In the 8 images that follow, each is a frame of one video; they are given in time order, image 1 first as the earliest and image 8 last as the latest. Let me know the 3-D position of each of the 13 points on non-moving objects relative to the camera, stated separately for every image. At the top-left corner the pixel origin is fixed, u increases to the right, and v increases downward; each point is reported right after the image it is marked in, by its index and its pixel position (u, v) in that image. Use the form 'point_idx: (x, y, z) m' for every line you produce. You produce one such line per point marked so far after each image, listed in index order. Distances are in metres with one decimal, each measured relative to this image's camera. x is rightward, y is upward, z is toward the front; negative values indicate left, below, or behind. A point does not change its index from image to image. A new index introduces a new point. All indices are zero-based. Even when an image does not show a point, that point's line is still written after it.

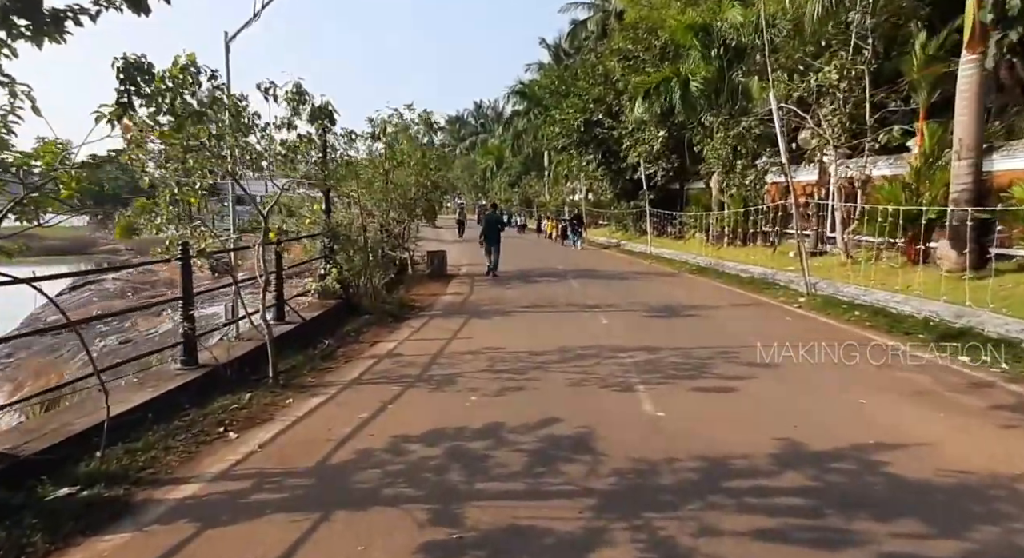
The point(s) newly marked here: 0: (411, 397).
0: (-0.9, -1.1, +6.8) m
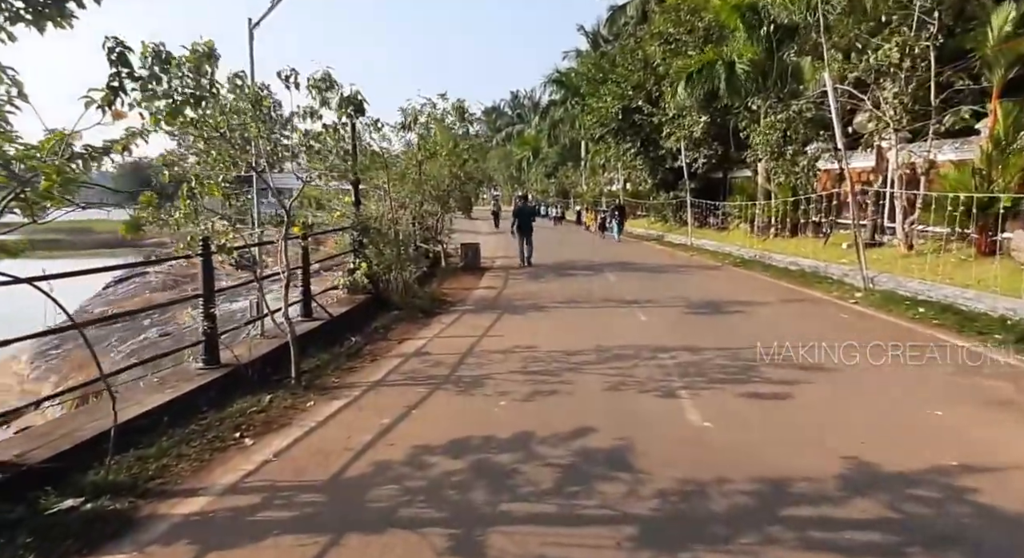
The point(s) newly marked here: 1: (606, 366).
0: (-0.6, -1.0, +6.4) m
1: (+0.9, -0.9, +7.6) m
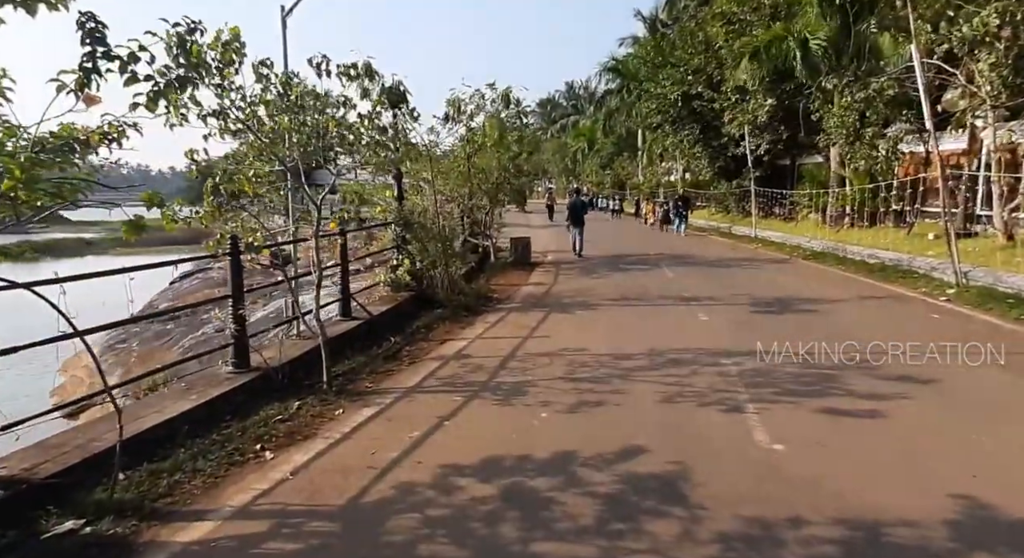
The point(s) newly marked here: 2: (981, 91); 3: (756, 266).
0: (-0.3, -1.0, +5.9) m
1: (+1.4, -0.9, +7.0) m
2: (+8.5, +3.5, +14.1) m
3: (+5.4, +0.3, +16.8) m
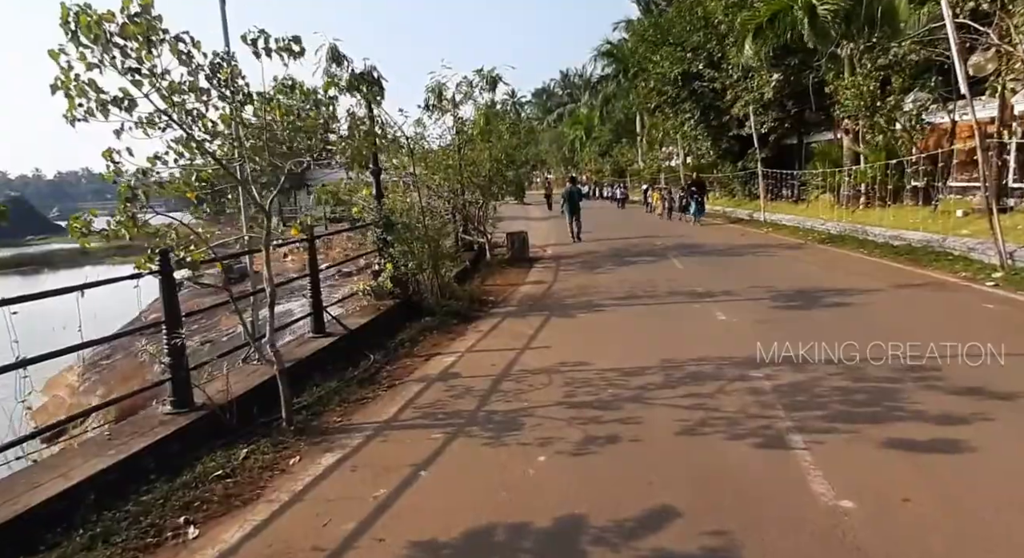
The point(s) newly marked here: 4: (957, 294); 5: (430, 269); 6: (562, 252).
0: (-0.4, -1.1, +4.8) m
1: (+1.3, -0.9, +5.8) m
2: (+8.3, +3.8, +12.9) m
3: (+5.3, +0.5, +15.7) m
4: (+5.5, -0.2, +9.6) m
5: (-1.2, +0.1, +11.1) m
6: (+1.3, +0.7, +19.3) m
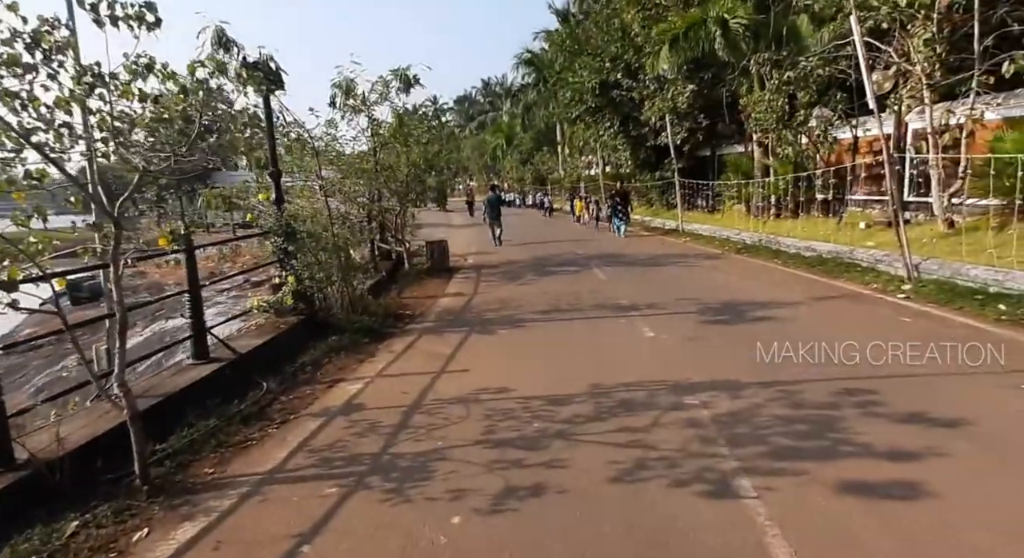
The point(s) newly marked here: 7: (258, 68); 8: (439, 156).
0: (-0.9, -1.3, +4.0) m
1: (+0.7, -1.0, +5.2) m
2: (+6.9, +3.6, +13.0) m
3: (+3.7, +0.3, +15.4) m
4: (+4.5, -0.4, +9.4) m
5: (-2.4, 0.0, +10.2) m
6: (-0.7, +0.4, +18.6) m
7: (-3.0, +2.5, +9.0) m
8: (-1.9, +3.2, +19.6) m
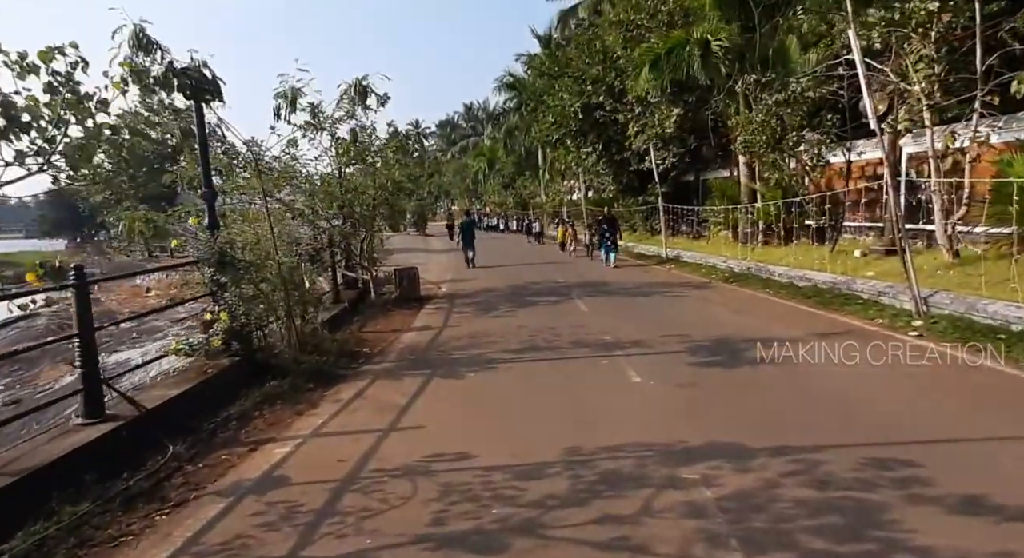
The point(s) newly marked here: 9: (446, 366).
0: (-1.1, -1.5, +2.8) m
1: (+0.4, -1.3, +4.1) m
2: (+6.5, +3.1, +12.2) m
3: (+3.2, -0.3, +14.4) m
4: (+4.1, -0.8, +8.4) m
5: (-2.8, -0.5, +9.0) m
6: (-1.3, -0.3, +17.4) m
7: (-3.4, +2.1, +7.9) m
8: (-2.5, +2.5, +18.5) m
9: (-0.8, -1.0, +8.8) m
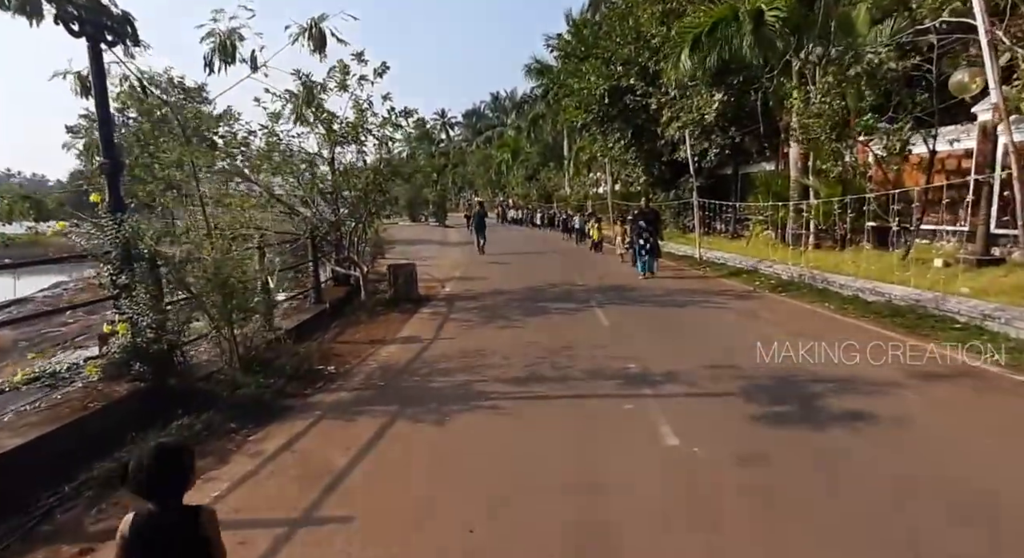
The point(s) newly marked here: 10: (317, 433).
0: (-1.3, -1.6, +0.7) m
1: (+0.2, -1.4, +2.0) m
2: (+6.7, +2.8, +9.8) m
3: (+3.4, -0.4, +12.2) m
4: (+4.1, -1.0, +6.2) m
5: (-2.8, -0.5, +7.0) m
6: (-1.0, -0.2, +15.4) m
7: (-3.3, +2.1, +5.8) m
8: (-2.1, +2.5, +16.4) m
9: (-0.8, -1.1, +6.7) m
10: (-1.5, -1.2, +5.8) m
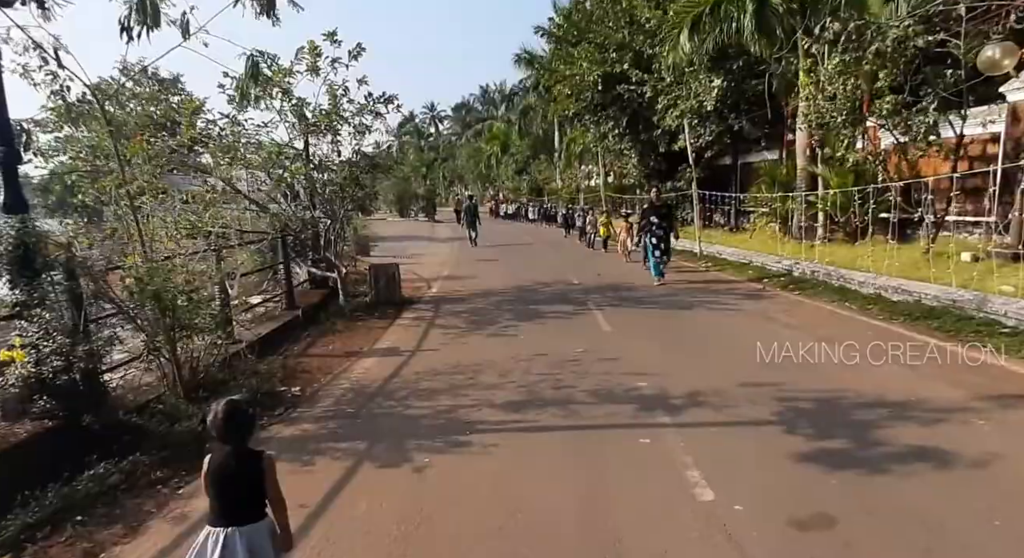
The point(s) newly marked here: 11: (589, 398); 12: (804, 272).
0: (-1.3, -1.7, -0.3) m
1: (+0.2, -1.5, +0.9) m
2: (+6.6, +2.9, +8.8) m
3: (+3.2, -0.4, +11.1) m
4: (+4.0, -1.0, +5.1) m
5: (-2.8, -0.5, +5.9) m
6: (-1.2, -0.2, +14.3) m
7: (-3.4, +2.0, +4.7) m
8: (-2.4, +2.5, +15.3) m
9: (-0.9, -1.1, +5.6) m
10: (-1.5, -1.2, +4.7) m
11: (+0.6, -1.0, +6.3) m
12: (+5.1, +0.1, +13.2) m
